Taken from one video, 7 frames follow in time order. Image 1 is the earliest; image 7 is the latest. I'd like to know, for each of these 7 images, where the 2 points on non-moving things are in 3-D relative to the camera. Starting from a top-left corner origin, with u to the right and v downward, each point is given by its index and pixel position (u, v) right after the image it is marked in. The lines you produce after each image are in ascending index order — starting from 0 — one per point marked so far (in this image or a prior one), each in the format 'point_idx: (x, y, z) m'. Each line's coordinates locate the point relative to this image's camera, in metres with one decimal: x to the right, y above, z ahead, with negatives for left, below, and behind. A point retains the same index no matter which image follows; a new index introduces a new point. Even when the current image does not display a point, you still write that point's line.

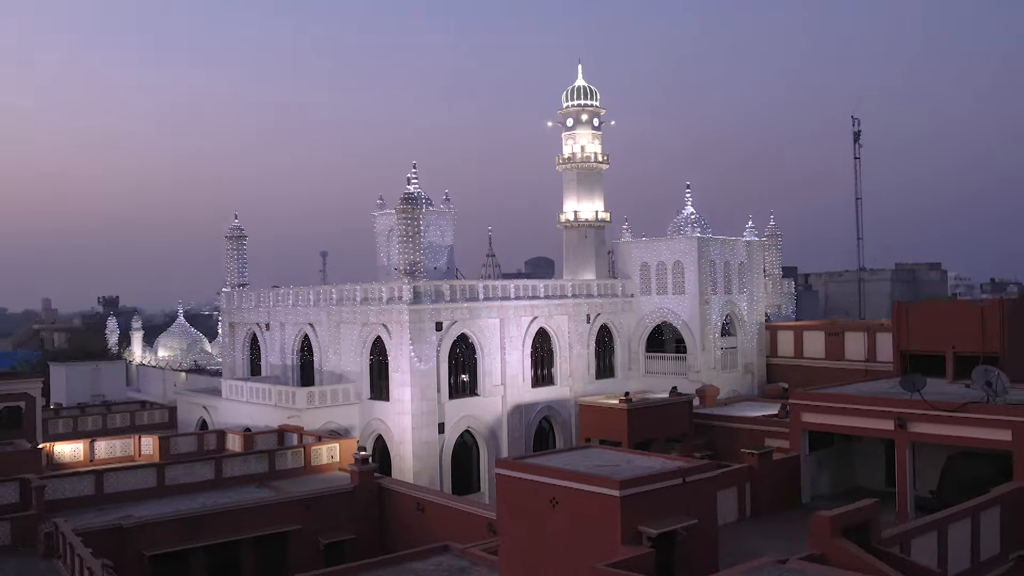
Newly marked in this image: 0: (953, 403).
0: (+7.5, -1.9, +15.2) m
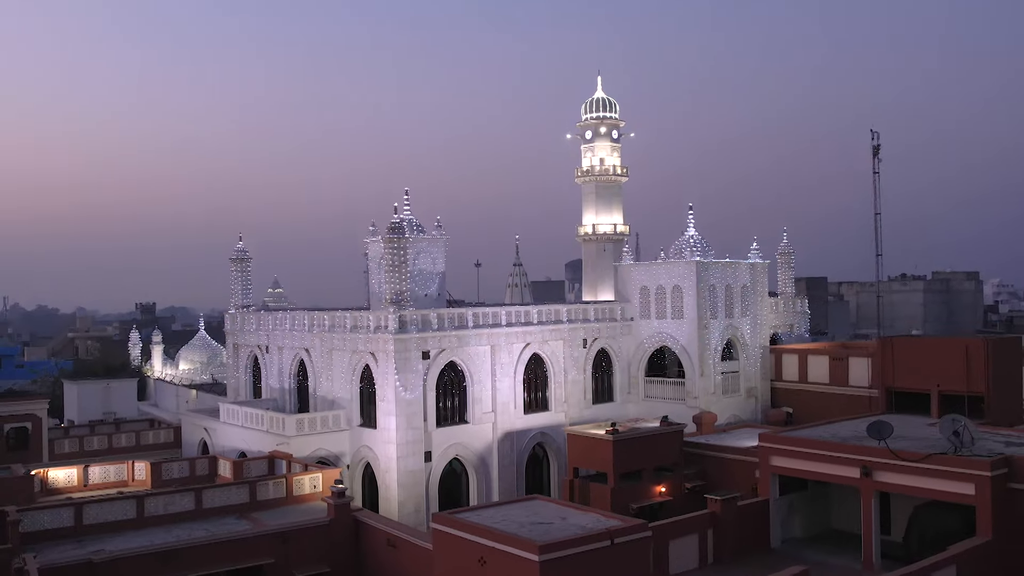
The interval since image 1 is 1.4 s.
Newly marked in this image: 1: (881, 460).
0: (+6.7, -2.7, +14.7) m
1: (+6.2, -2.9, +15.1) m
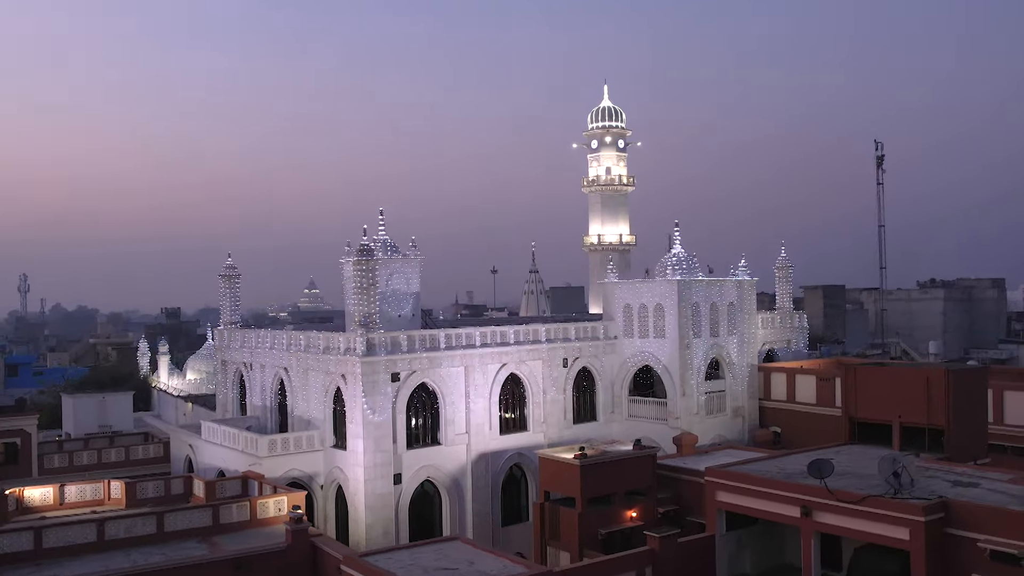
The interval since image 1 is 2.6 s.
0: (+5.5, -3.3, +14.4) m
1: (+5.0, -3.5, +14.7) m
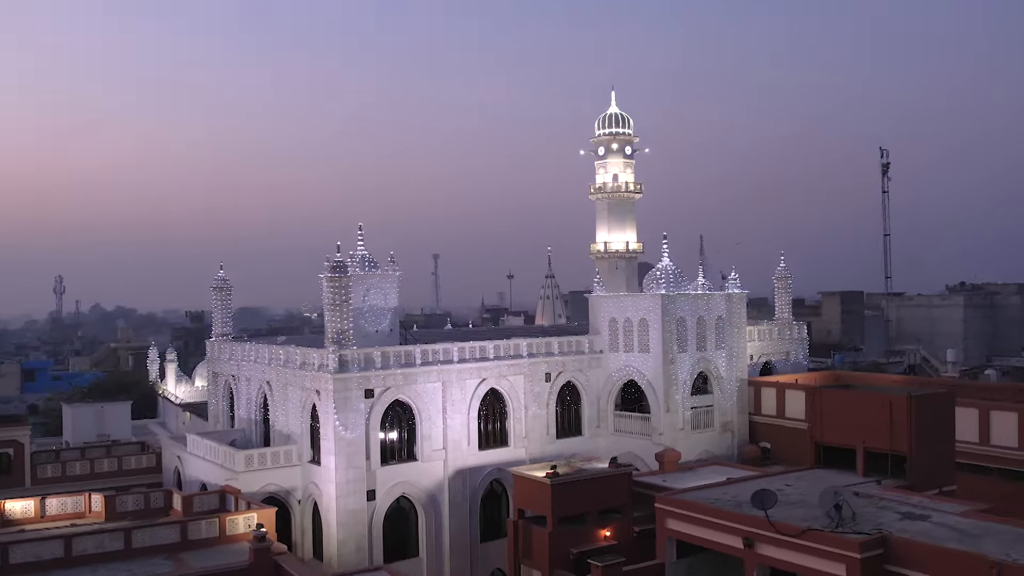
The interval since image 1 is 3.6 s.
0: (+4.5, -3.7, +14.1) m
1: (+4.0, -3.9, +14.4) m
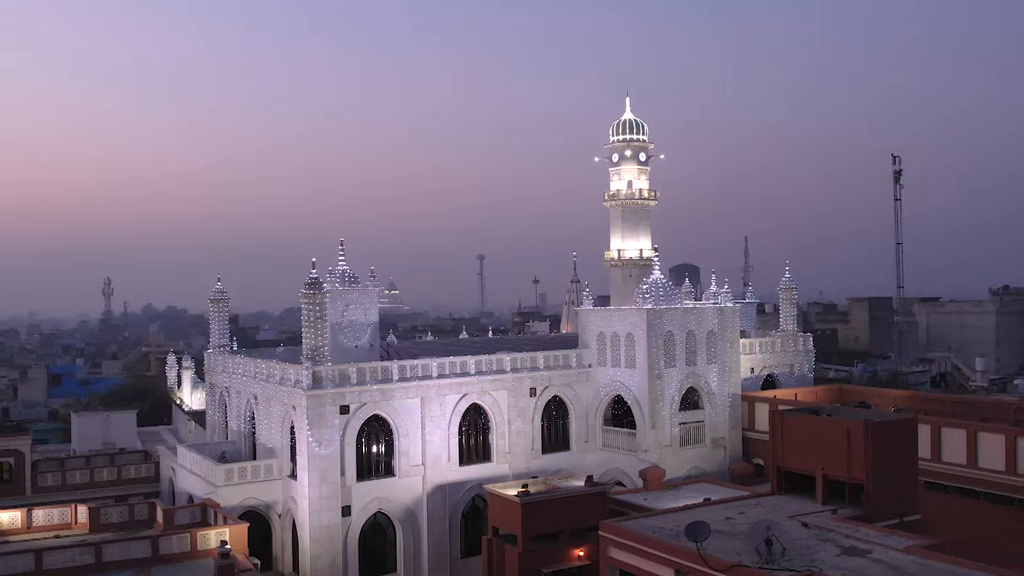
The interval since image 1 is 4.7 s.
0: (+3.3, -4.2, +13.7) m
1: (+2.8, -4.3, +14.1) m
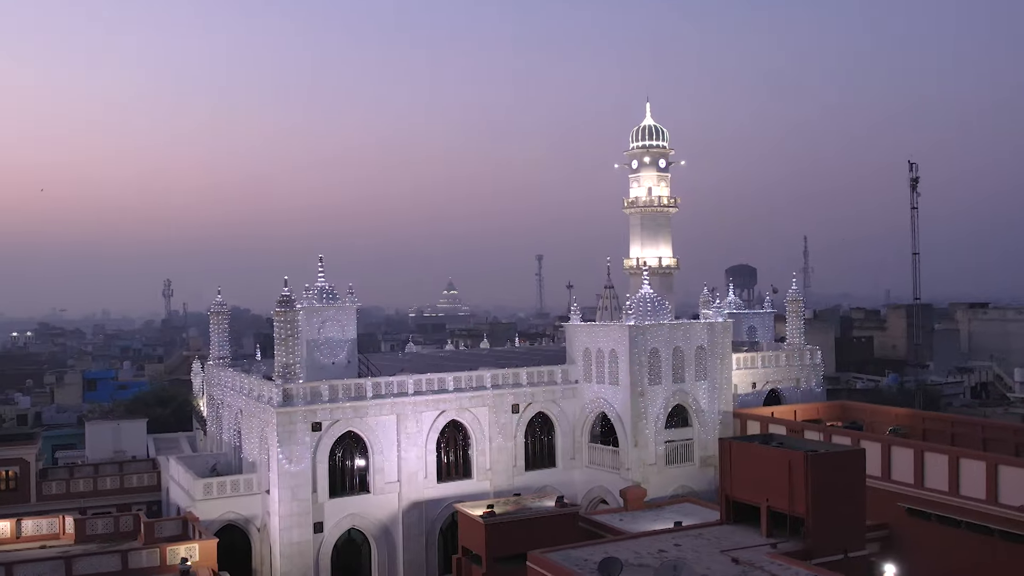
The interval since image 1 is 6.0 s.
0: (+1.8, -4.6, +13.4) m
1: (+1.4, -4.8, +13.8) m
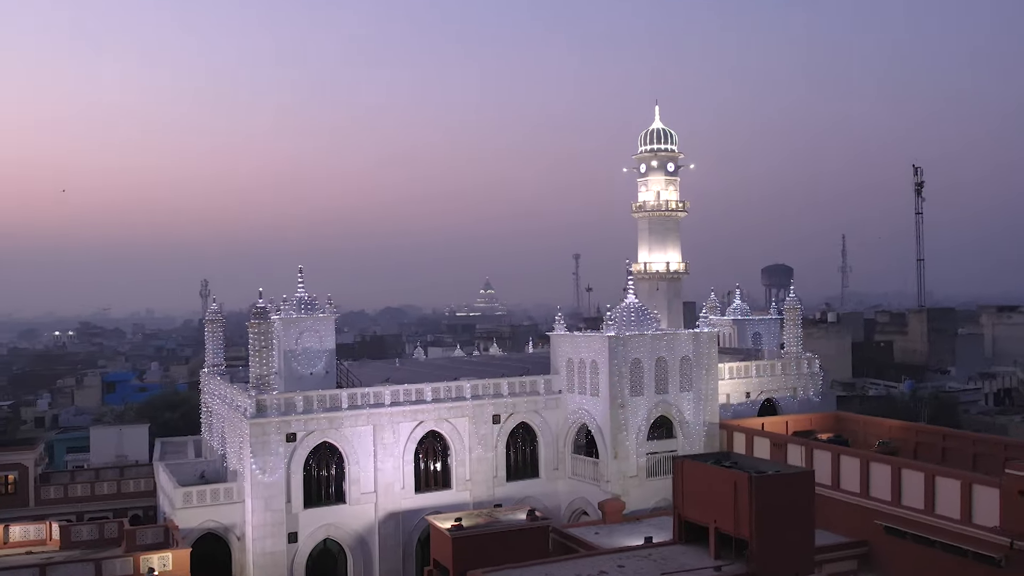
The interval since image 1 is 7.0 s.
0: (+0.6, -5.0, +13.2) m
1: (+0.2, -5.2, +13.6) m
